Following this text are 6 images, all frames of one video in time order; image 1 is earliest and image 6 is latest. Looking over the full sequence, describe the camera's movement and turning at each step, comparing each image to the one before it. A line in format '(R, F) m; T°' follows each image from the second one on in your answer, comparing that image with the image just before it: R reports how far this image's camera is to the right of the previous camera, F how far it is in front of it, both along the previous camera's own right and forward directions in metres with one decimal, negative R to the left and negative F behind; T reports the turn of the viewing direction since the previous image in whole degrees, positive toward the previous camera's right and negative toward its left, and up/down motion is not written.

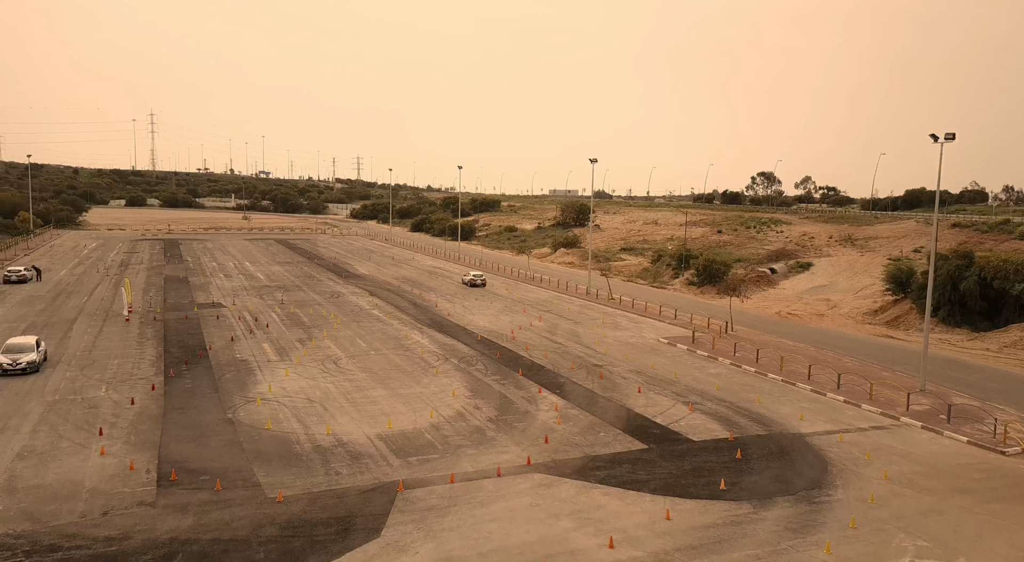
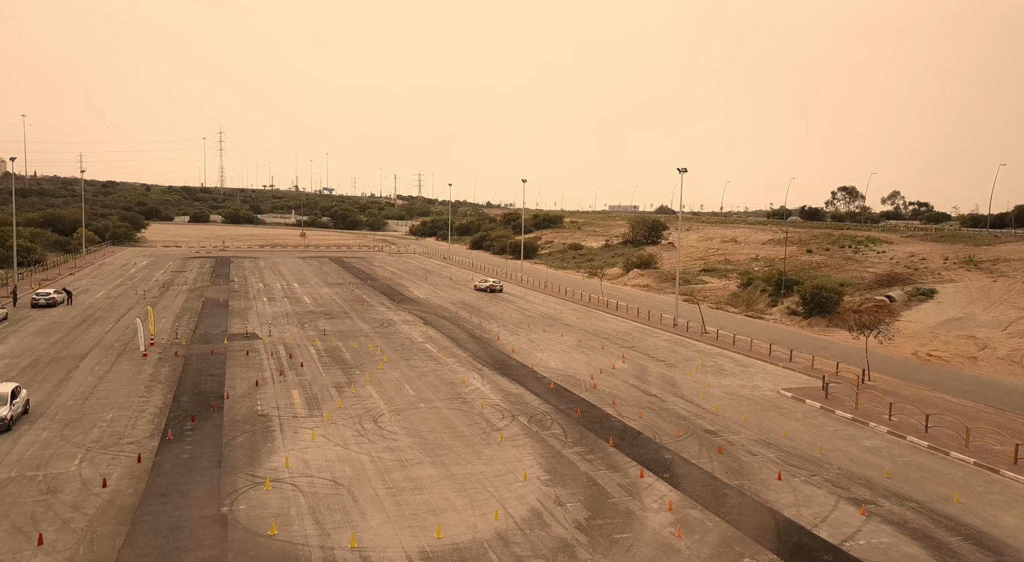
(-1.1, +6.3) m; -5°
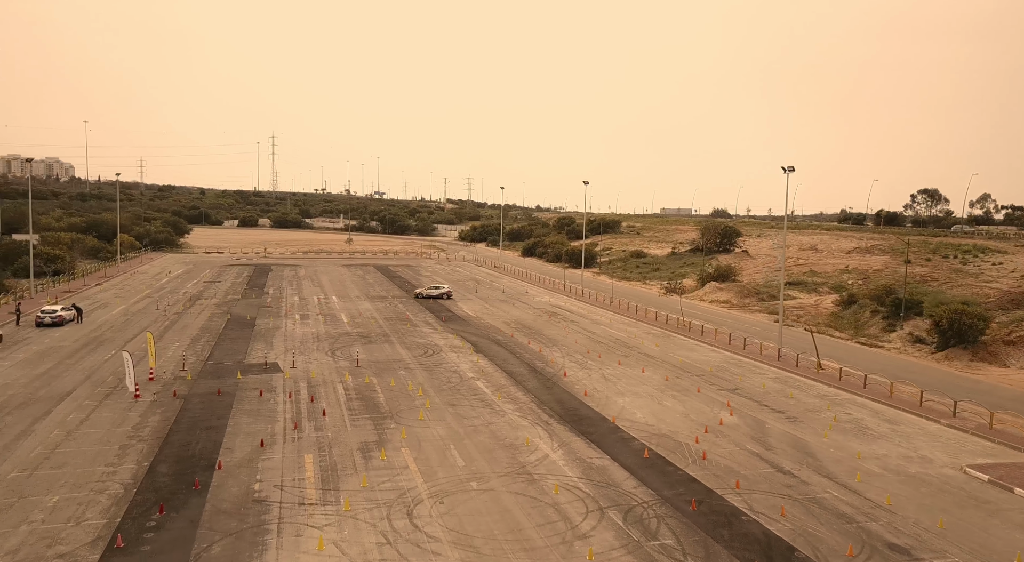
(-1.1, +6.7) m; -4°
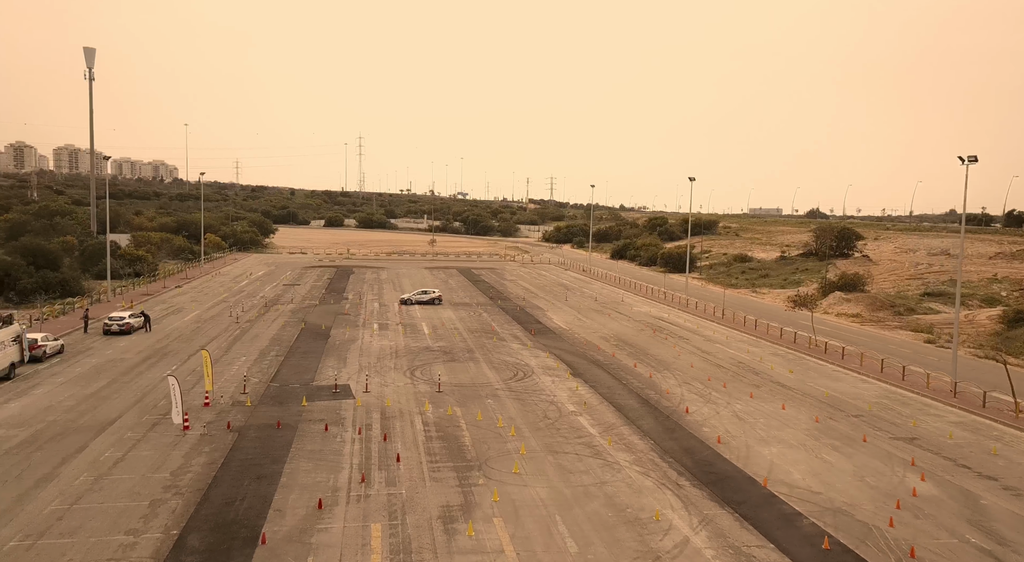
(-1.3, +5.0) m; -7°
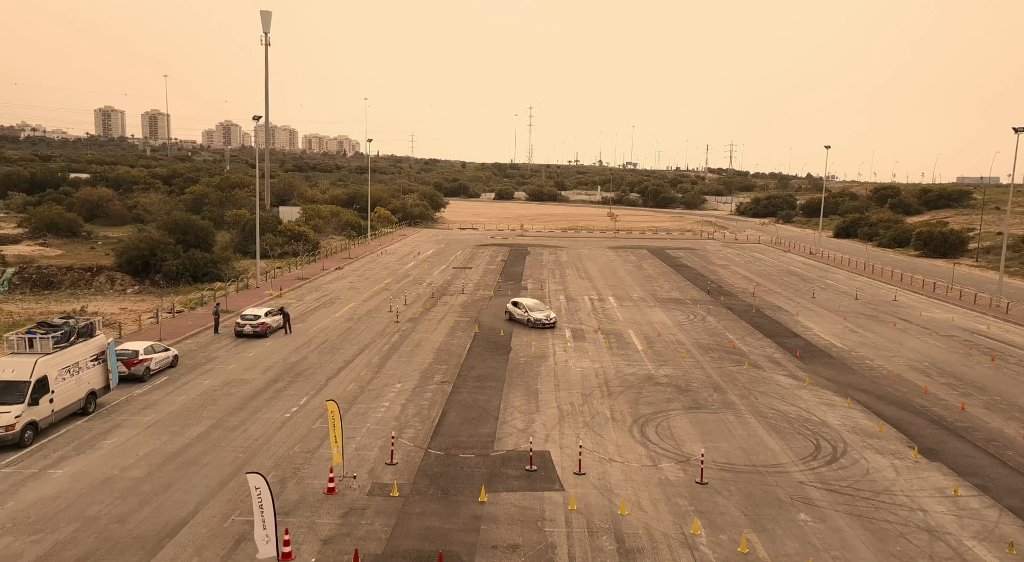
(-3.8, +10.5) m; -14°
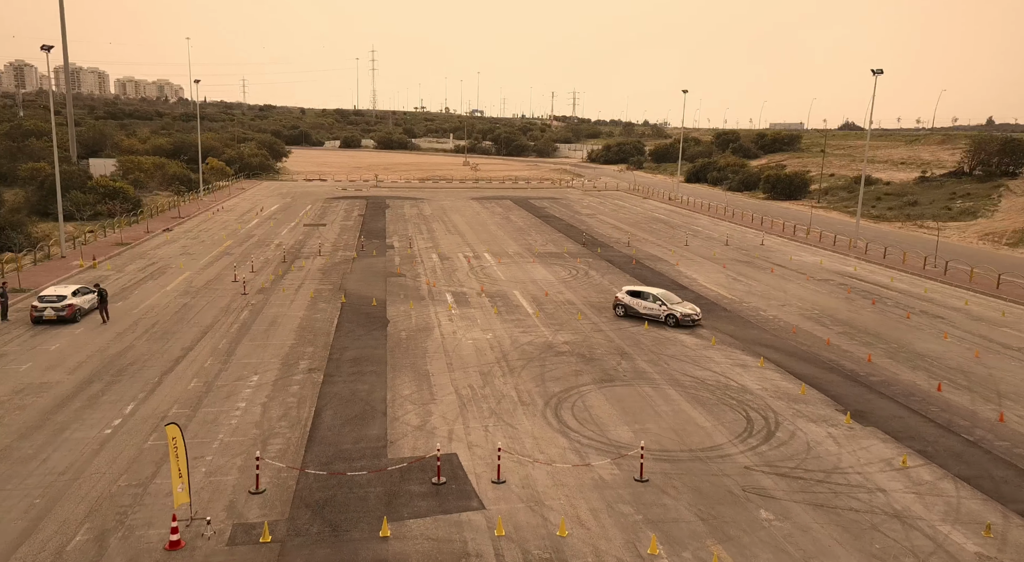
(-0.6, +3.4) m; +12°
